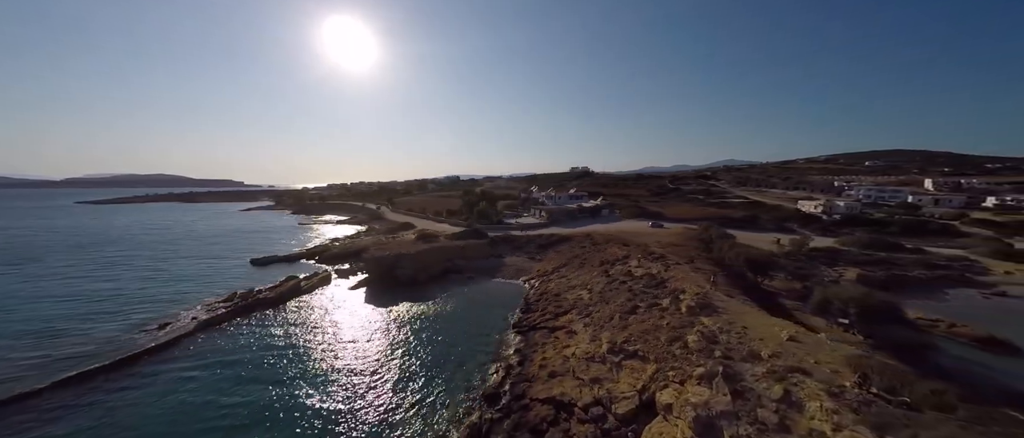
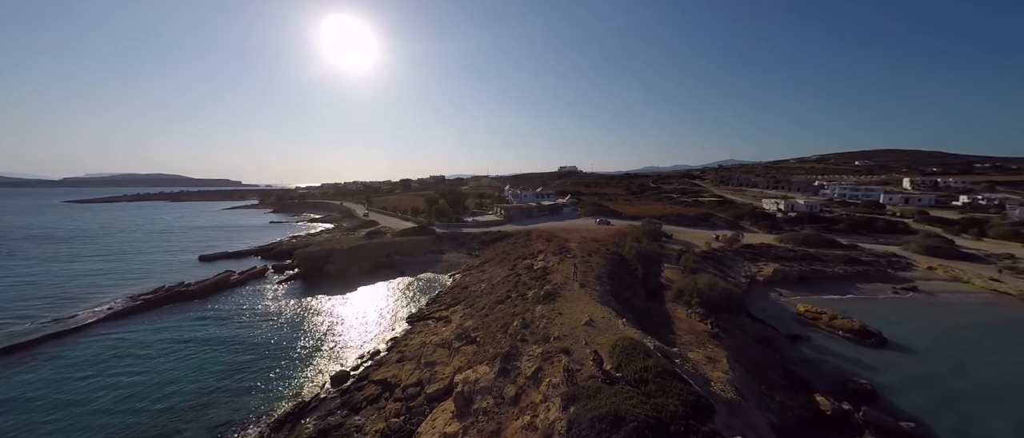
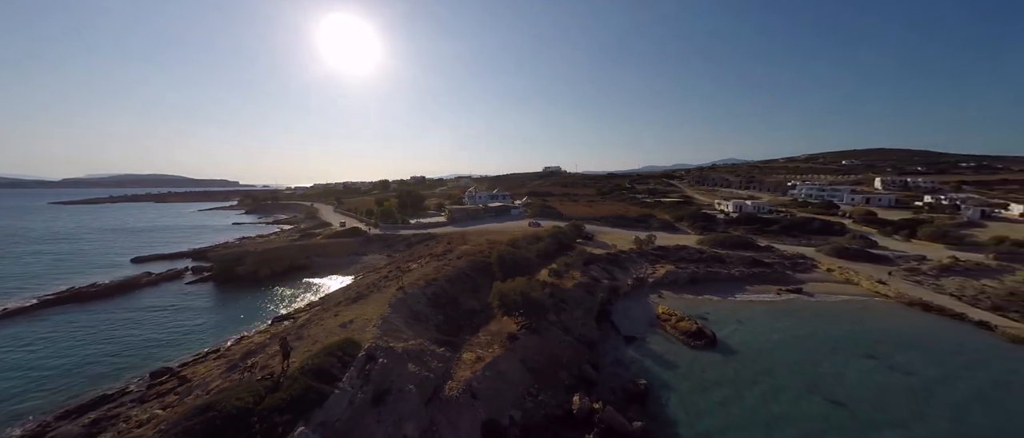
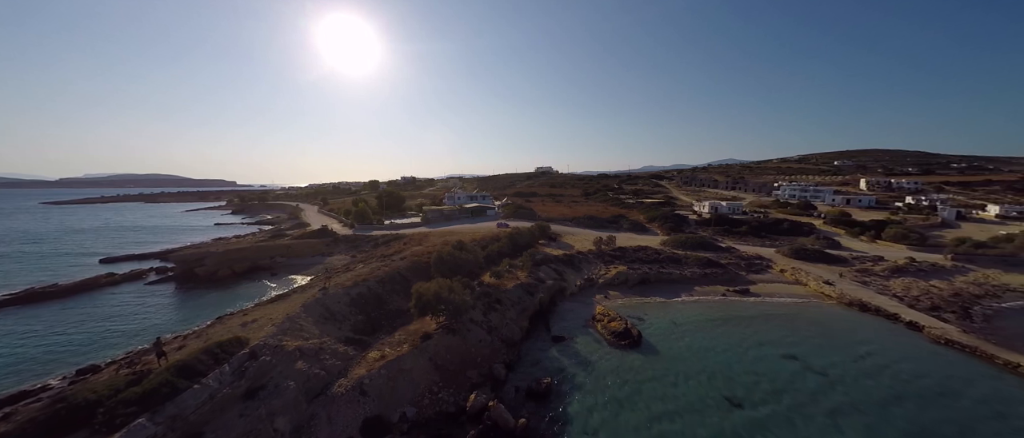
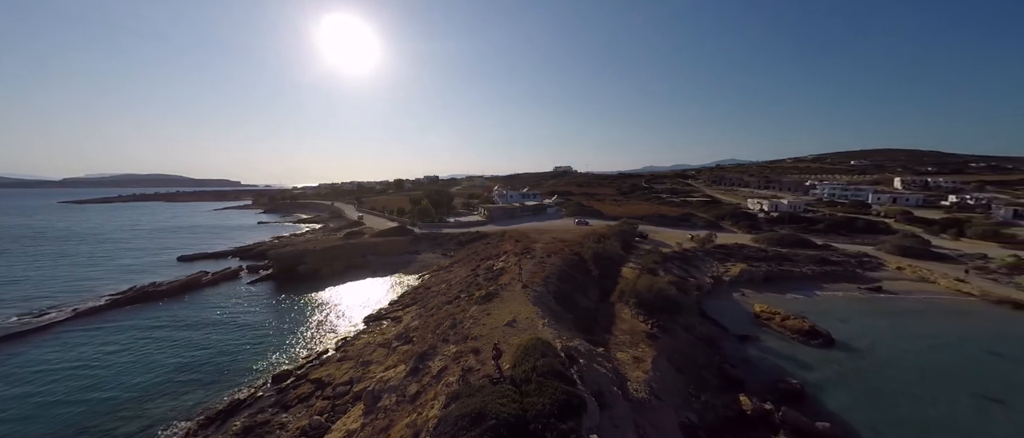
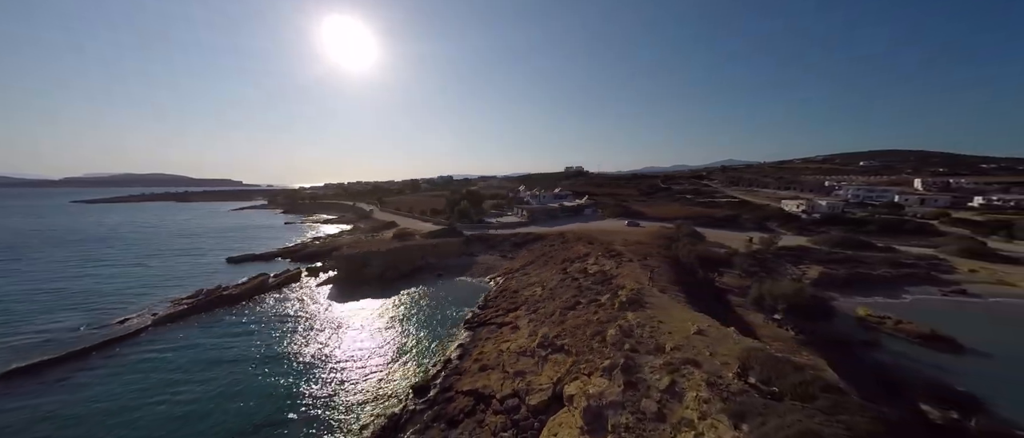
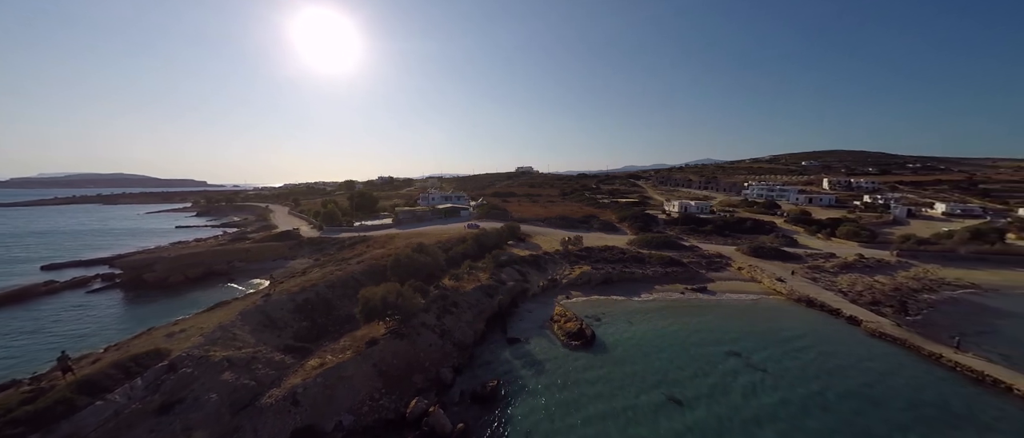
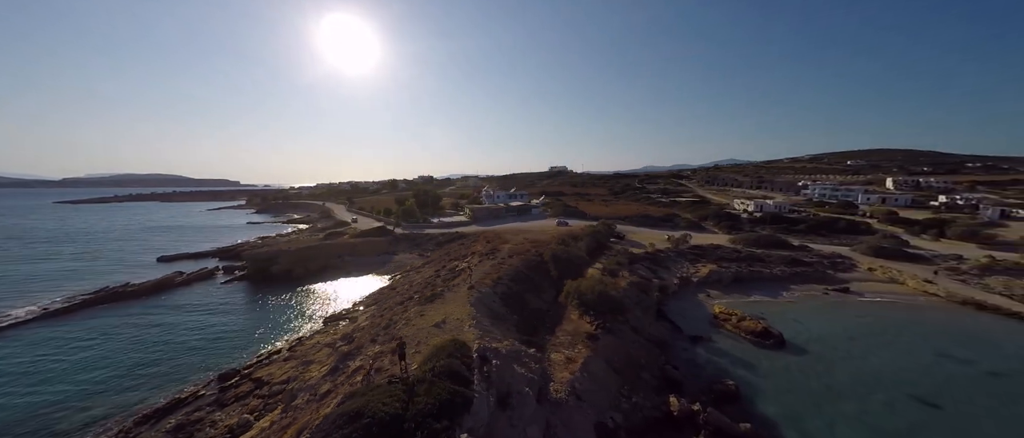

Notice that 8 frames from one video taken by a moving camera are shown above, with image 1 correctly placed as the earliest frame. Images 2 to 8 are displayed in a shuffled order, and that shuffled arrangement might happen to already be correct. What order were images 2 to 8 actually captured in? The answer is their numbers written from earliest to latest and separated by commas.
6, 2, 5, 8, 3, 4, 7
